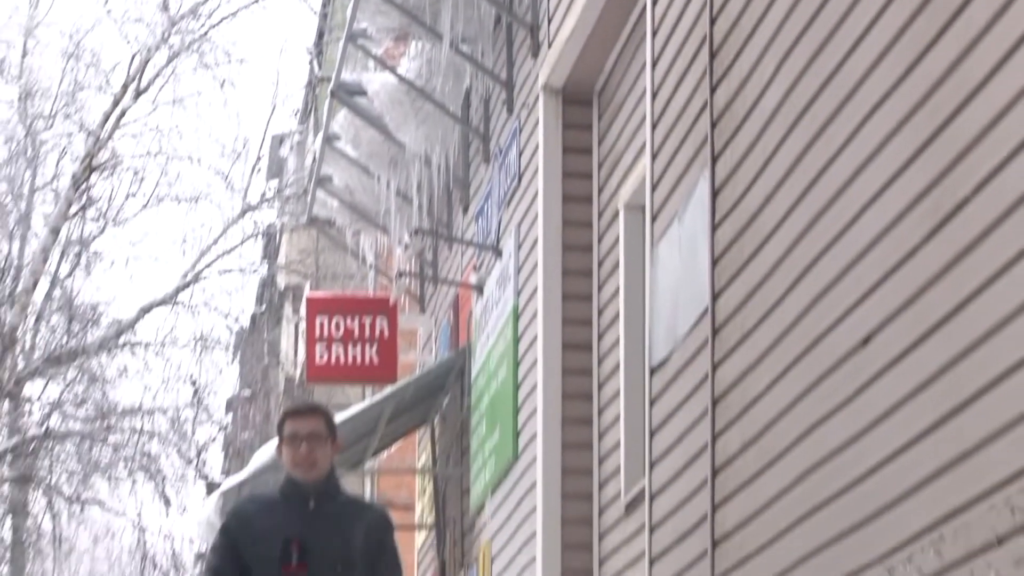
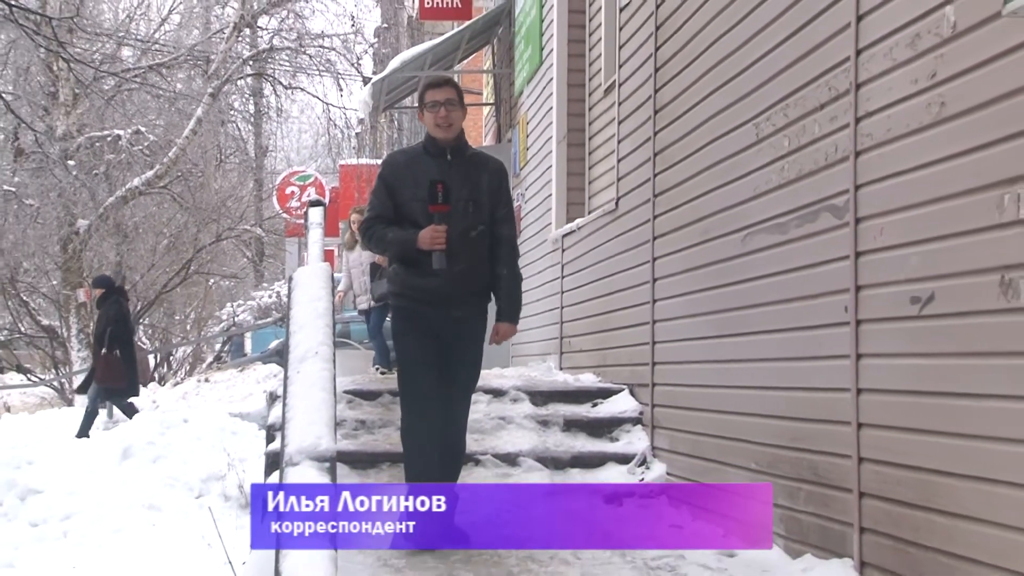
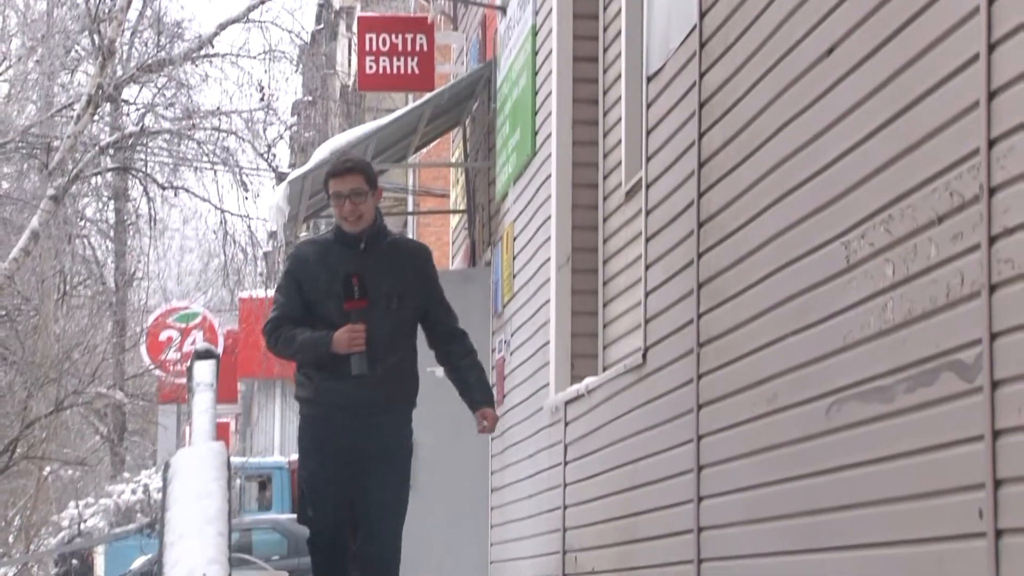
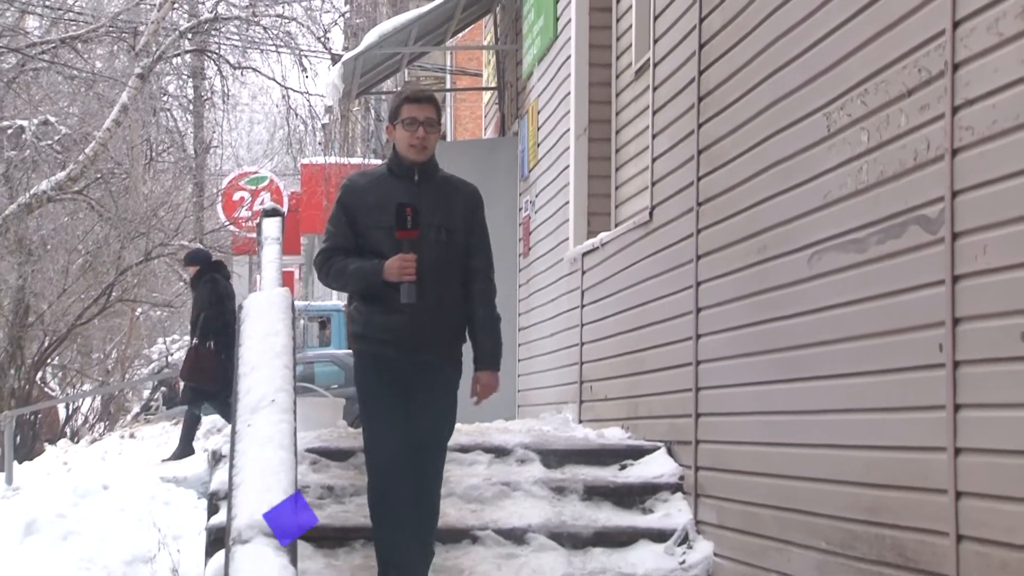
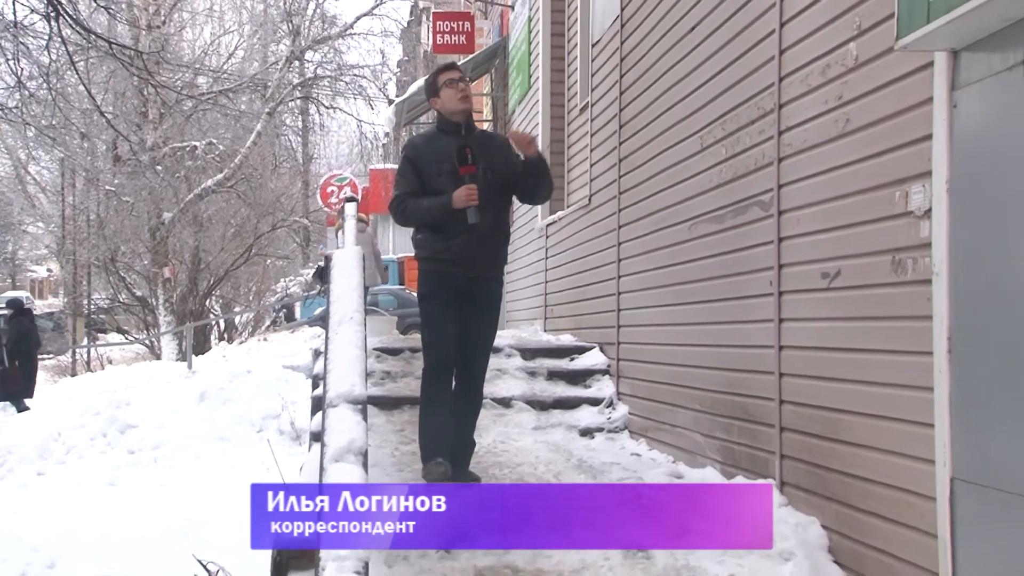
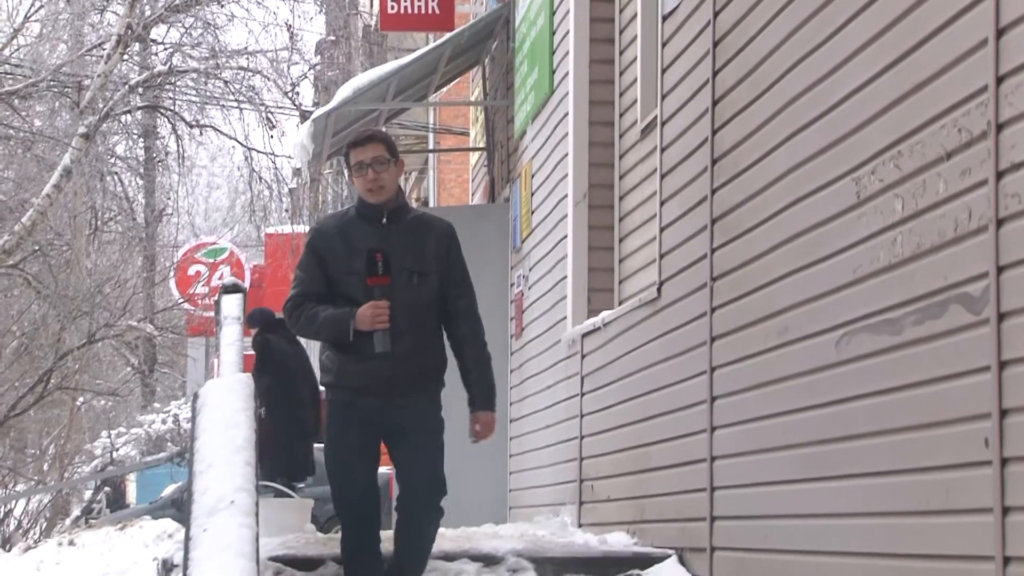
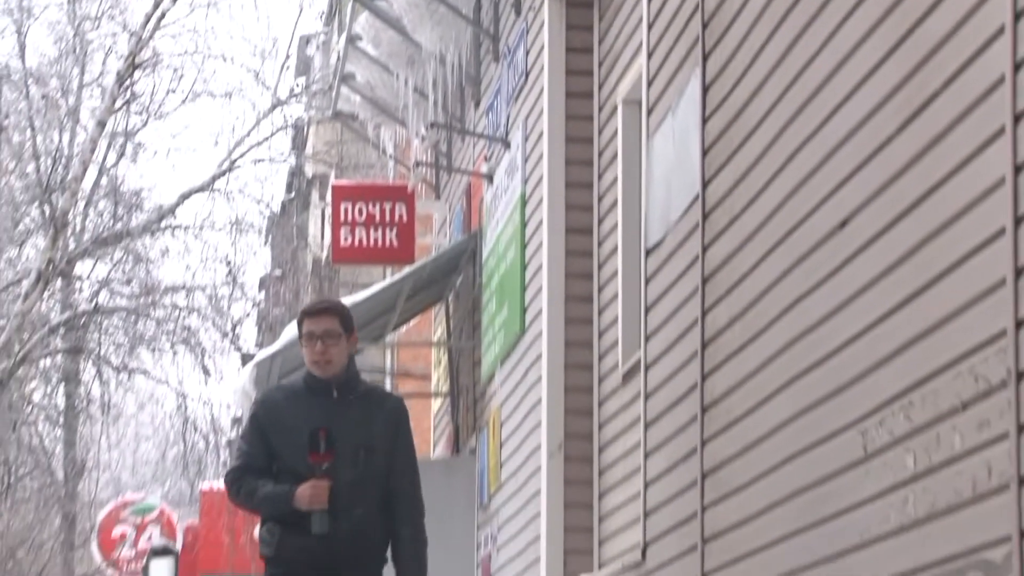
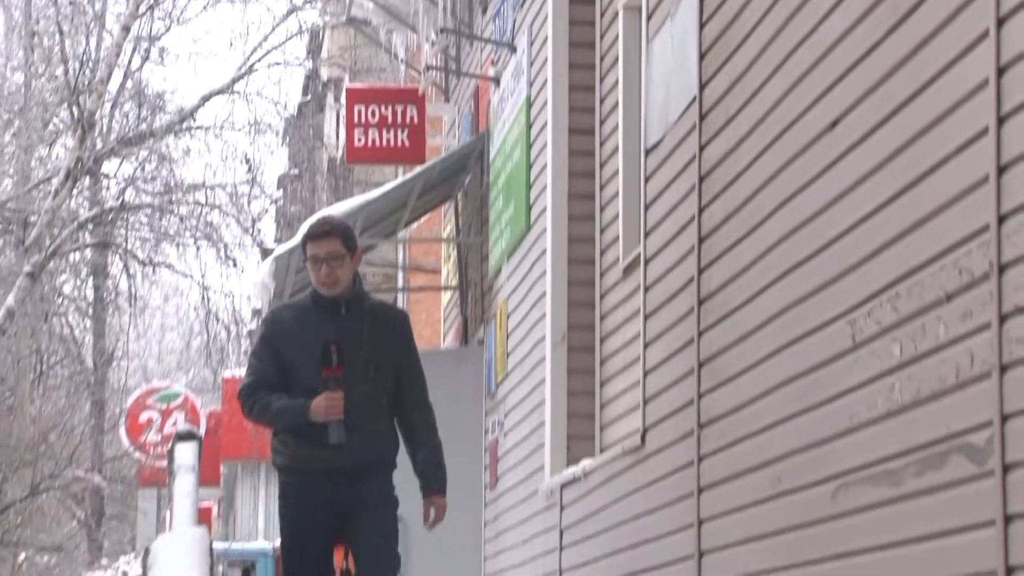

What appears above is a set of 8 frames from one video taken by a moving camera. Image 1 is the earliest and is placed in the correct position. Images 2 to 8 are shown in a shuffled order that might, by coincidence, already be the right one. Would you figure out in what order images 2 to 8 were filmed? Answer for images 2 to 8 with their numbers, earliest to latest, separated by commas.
7, 8, 3, 6, 4, 2, 5
